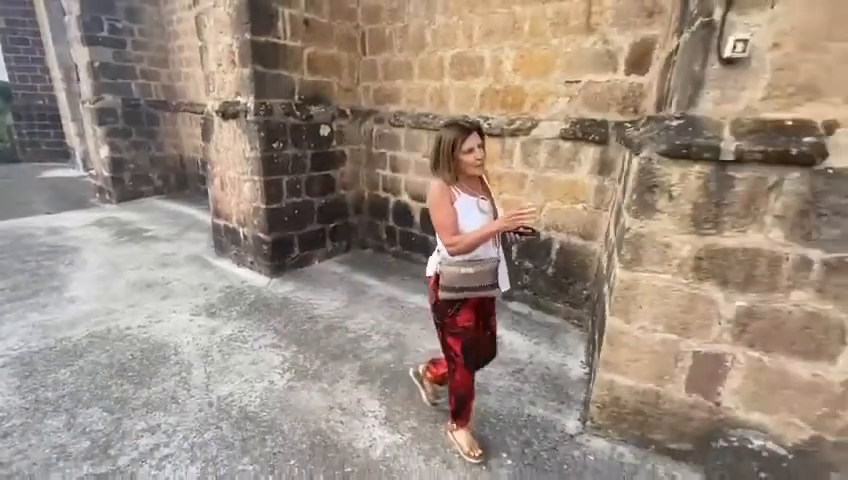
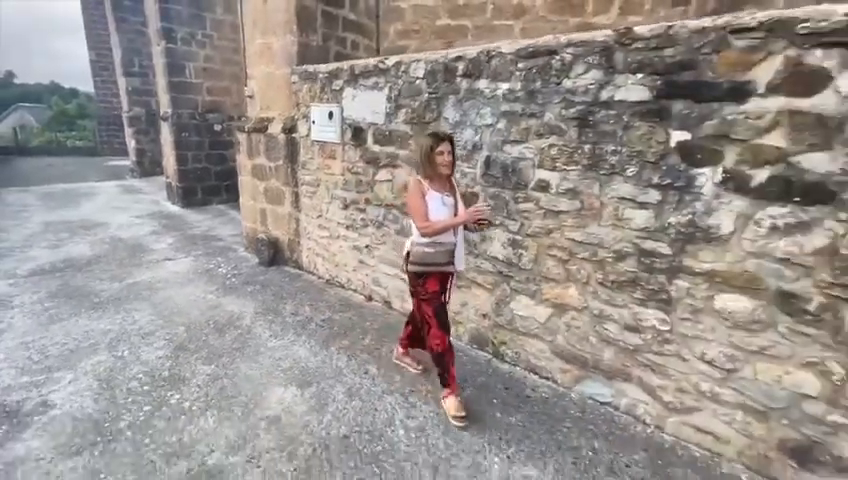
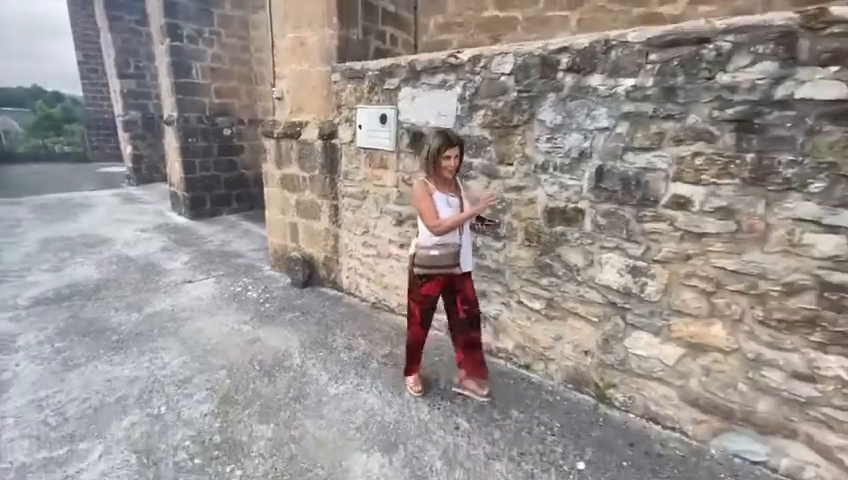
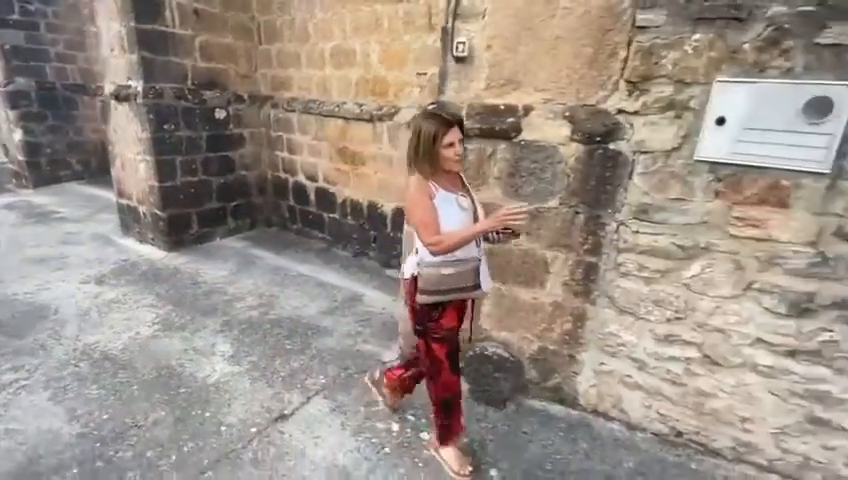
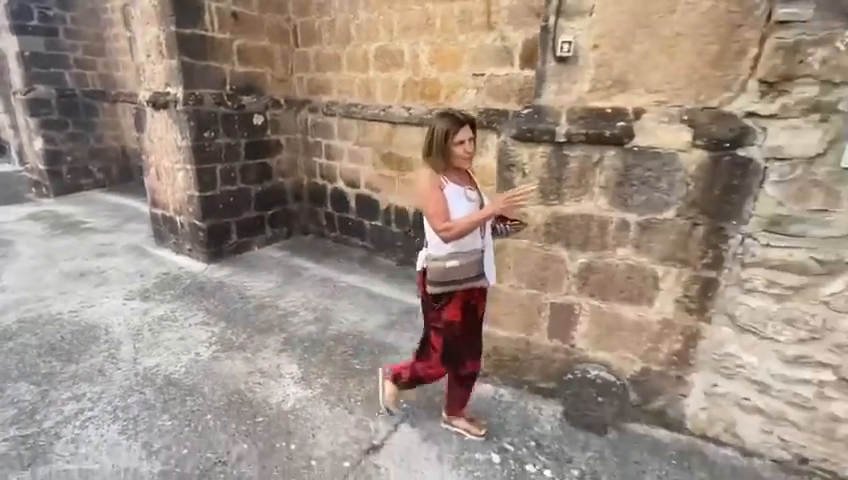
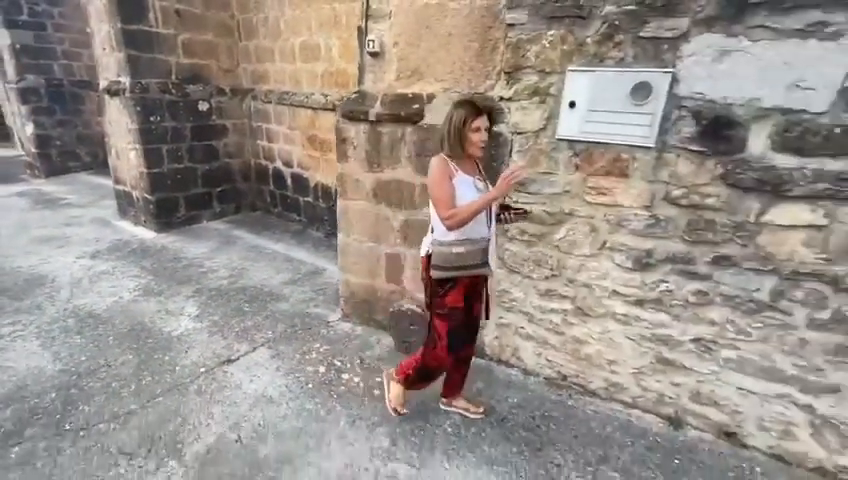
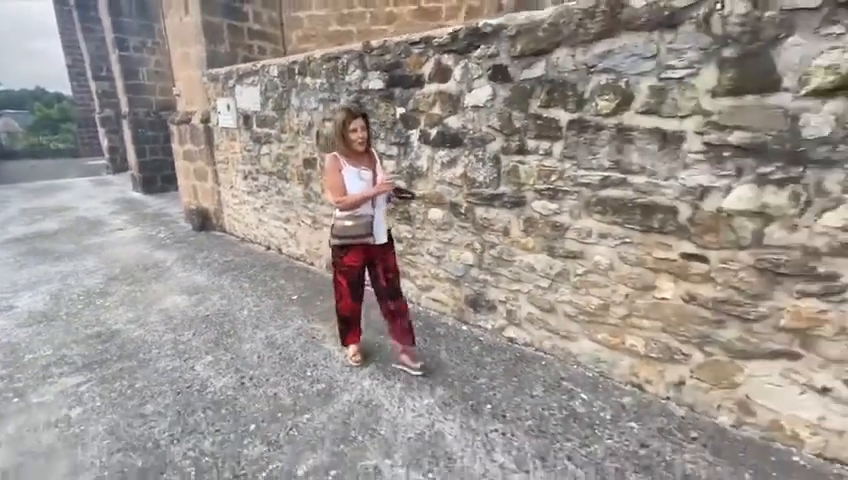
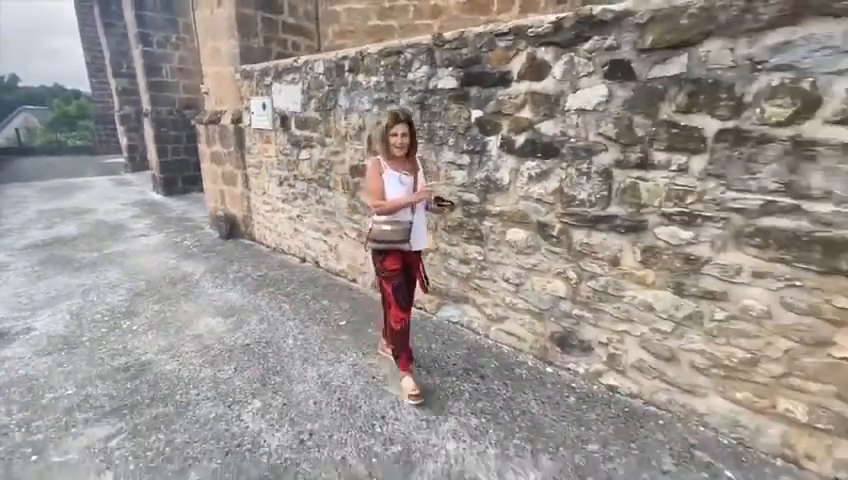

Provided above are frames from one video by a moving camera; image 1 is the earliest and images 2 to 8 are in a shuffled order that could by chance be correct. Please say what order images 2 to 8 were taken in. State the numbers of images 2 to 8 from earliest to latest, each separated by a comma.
5, 4, 6, 3, 2, 8, 7
